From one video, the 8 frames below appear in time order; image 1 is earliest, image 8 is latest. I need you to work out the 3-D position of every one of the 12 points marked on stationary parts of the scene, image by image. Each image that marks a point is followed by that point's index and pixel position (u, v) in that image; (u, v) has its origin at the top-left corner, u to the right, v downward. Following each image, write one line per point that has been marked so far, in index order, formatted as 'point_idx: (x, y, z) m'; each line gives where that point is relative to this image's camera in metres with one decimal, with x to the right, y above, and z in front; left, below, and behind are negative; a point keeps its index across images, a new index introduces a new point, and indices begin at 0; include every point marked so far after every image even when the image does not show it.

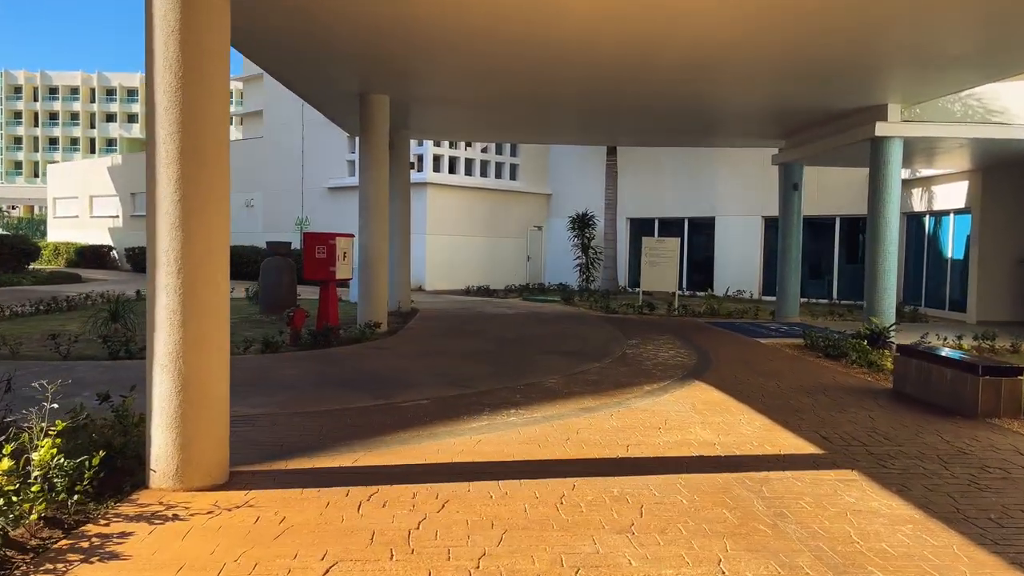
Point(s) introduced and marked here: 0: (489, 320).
0: (-0.4, -0.5, +12.9) m
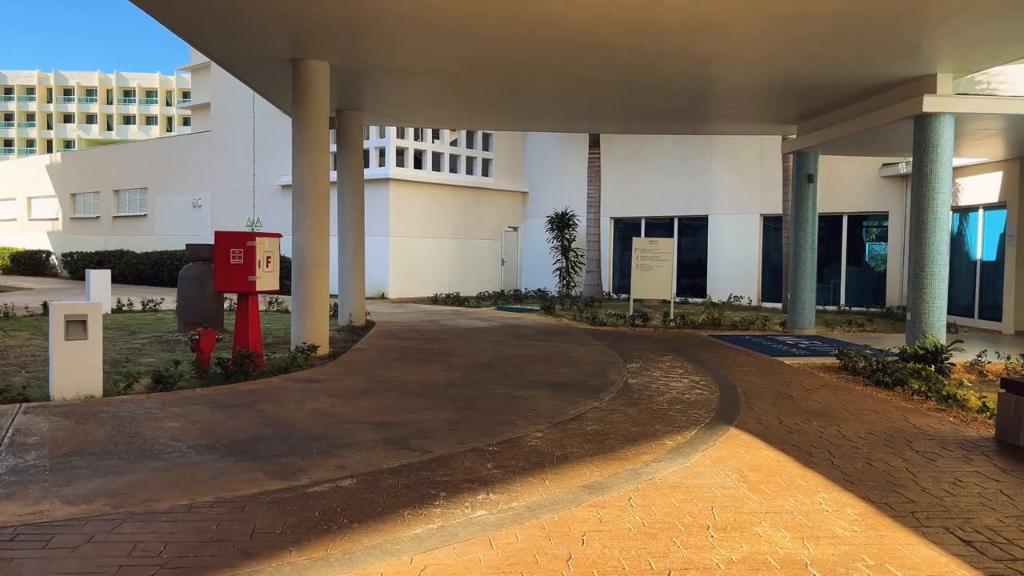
0: (-0.8, -0.7, +10.7) m
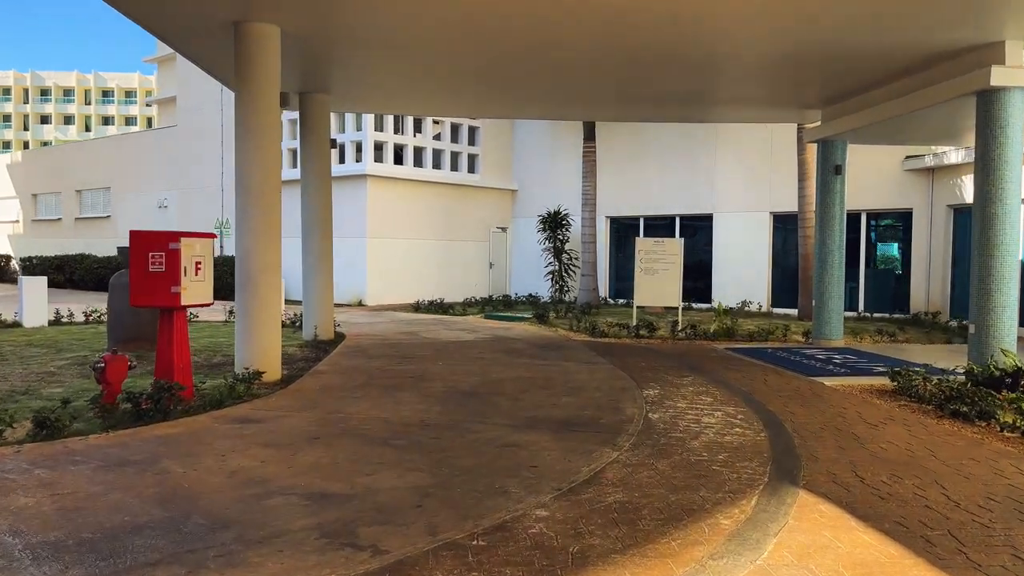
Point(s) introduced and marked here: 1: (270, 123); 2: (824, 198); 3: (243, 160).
0: (-0.9, -0.8, +9.2) m
1: (-2.2, +1.5, +7.5) m
2: (+4.4, +1.3, +11.4) m
3: (-2.5, +1.2, +7.4) m
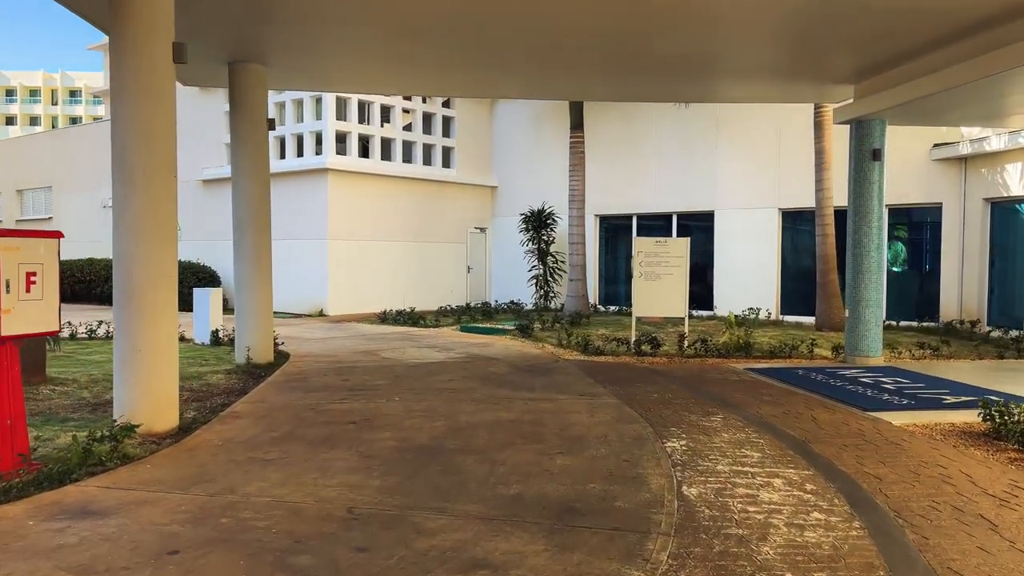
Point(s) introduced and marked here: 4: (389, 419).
0: (-1.1, -0.9, +7.3) m
1: (-2.4, +1.4, +5.6) m
2: (+4.1, +1.2, +9.7) m
3: (-2.6, +1.0, +5.5) m
4: (-0.9, -0.9, +5.9) m
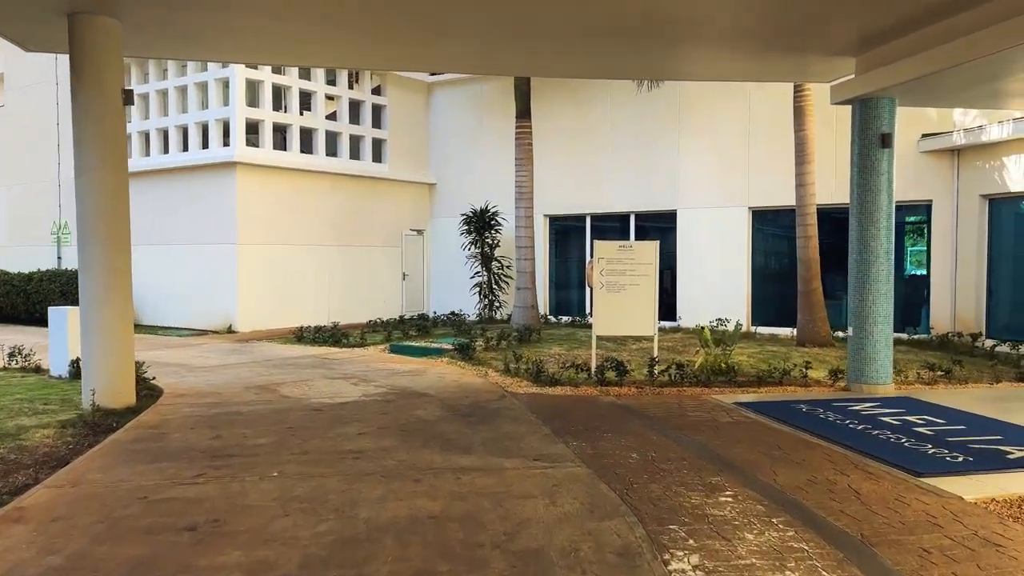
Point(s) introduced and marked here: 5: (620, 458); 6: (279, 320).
0: (-1.5, -1.1, +5.3) m
1: (-2.8, +1.2, +3.5) m
2: (+3.5, +1.1, +8.0) m
3: (-3.0, +0.9, +3.4) m
4: (-1.2, -1.1, +3.9) m
5: (+0.7, -1.1, +5.2) m
6: (-4.1, -0.6, +14.1) m
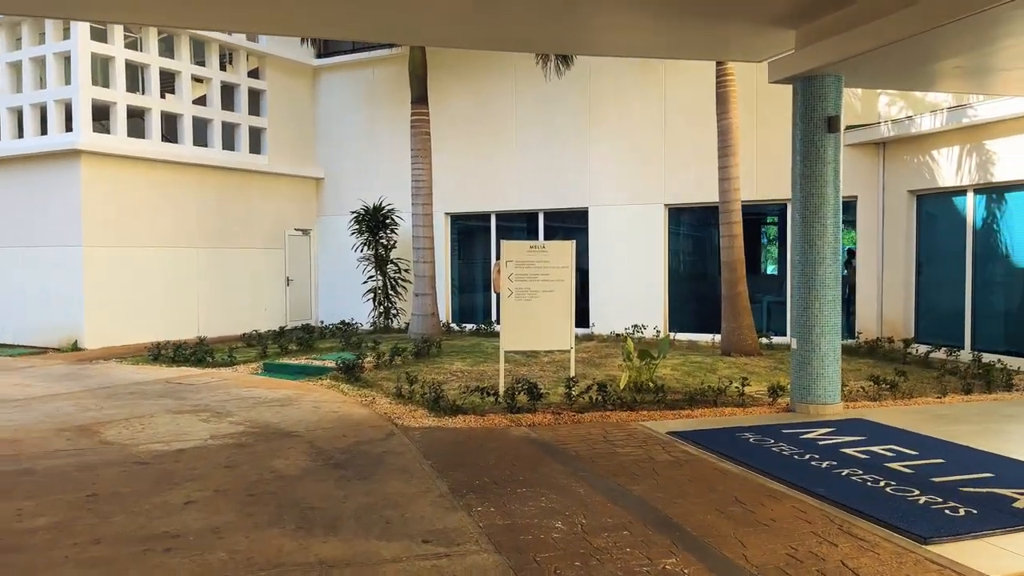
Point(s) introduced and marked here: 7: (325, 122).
0: (-2.1, -1.1, +3.7) m
1: (-3.1, +1.1, +1.8) m
2: (+2.6, +1.0, +7.0) m
3: (-3.3, +0.8, +1.7) m
4: (-1.6, -1.2, +2.4) m
5: (+0.1, -1.2, +3.9) m
6: (-5.6, -0.7, +12.2) m
7: (-3.5, +3.1, +15.2) m
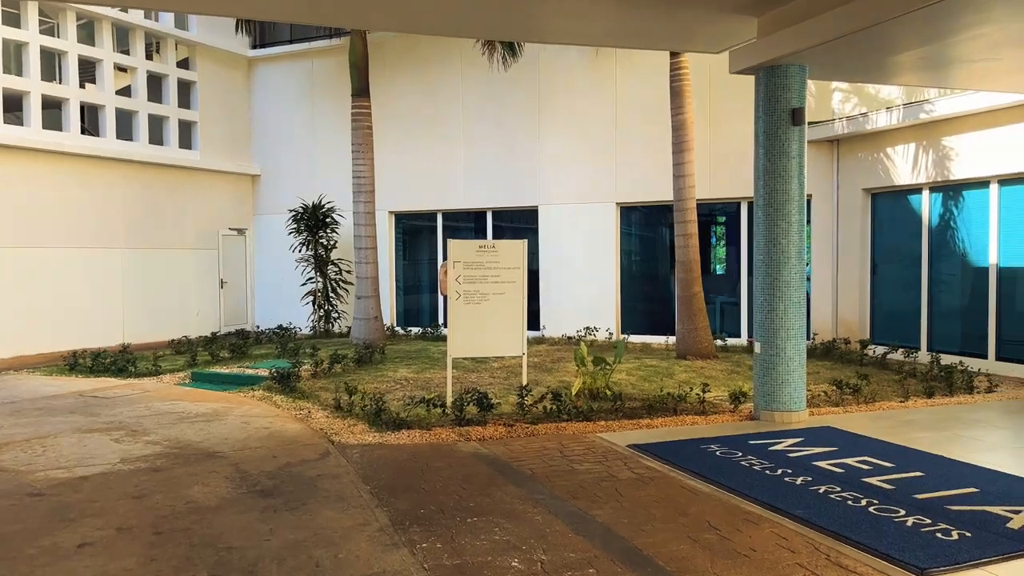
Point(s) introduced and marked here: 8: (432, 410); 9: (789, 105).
0: (-2.3, -1.2, +3.1) m
1: (-3.2, +1.1, +1.1) m
2: (+2.1, +1.0, +6.6) m
3: (-3.4, +0.7, +1.0) m
4: (-1.7, -1.2, +1.8) m
5: (-0.1, -1.2, +3.4) m
6: (-6.4, -0.7, +11.3) m
7: (-4.5, +3.1, +14.5) m
8: (-0.7, -1.0, +6.8) m
9: (+2.3, +1.5, +6.6) m
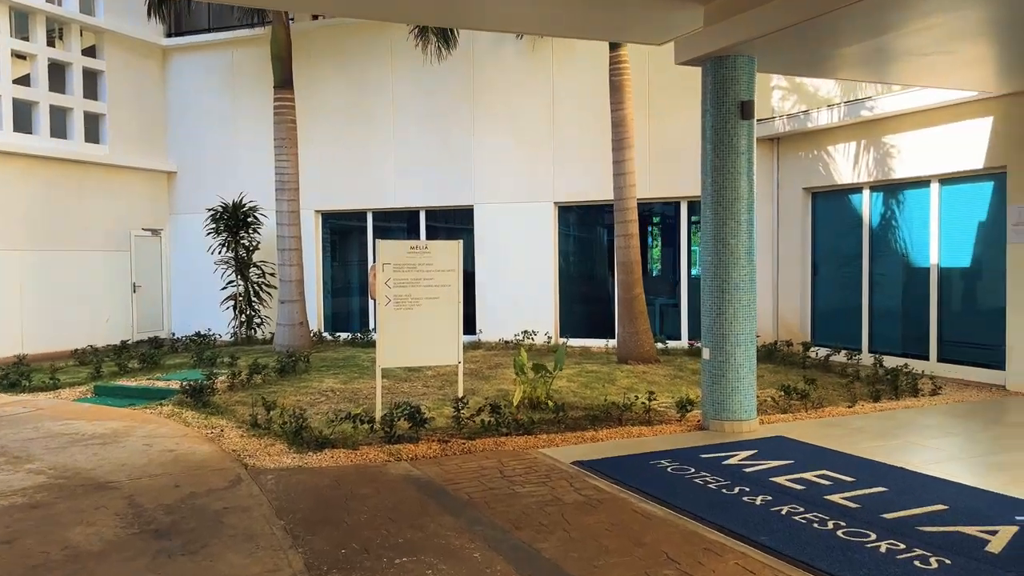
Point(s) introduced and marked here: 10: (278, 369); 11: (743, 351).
0: (-2.5, -1.2, +2.4) m
1: (-3.3, +1.0, +0.3) m
2: (+1.6, +1.0, +6.3) m
3: (-3.5, +0.7, +0.2) m
4: (-1.8, -1.3, +1.1) m
5: (-0.3, -1.2, +2.9) m
6: (-7.2, -0.8, +10.3) m
7: (-5.6, +3.0, +13.6) m
8: (-1.2, -1.0, +6.3) m
9: (+1.7, +1.5, +6.3) m
10: (-2.5, -0.9, +8.7) m
11: (+1.8, -0.5, +6.3) m
